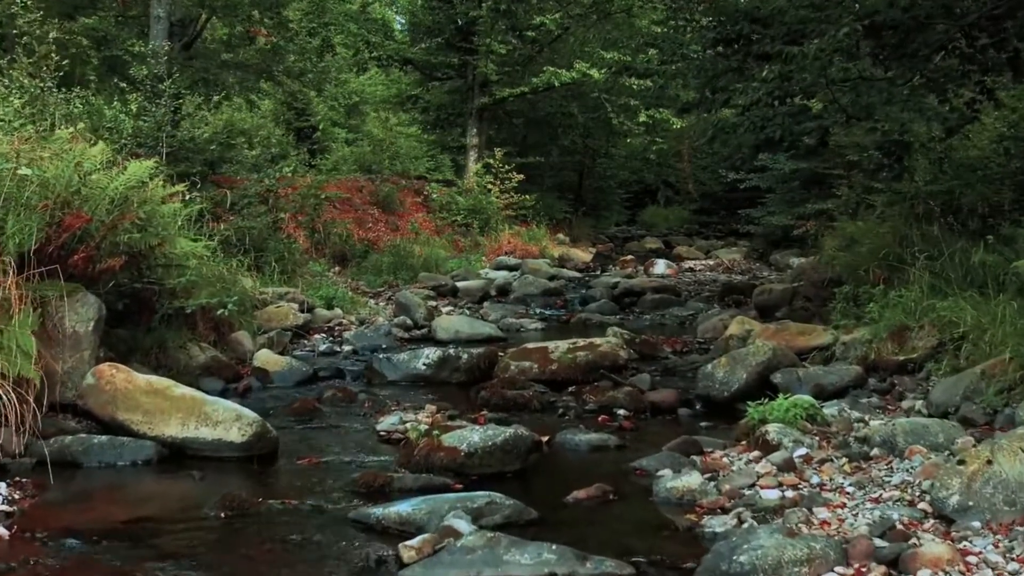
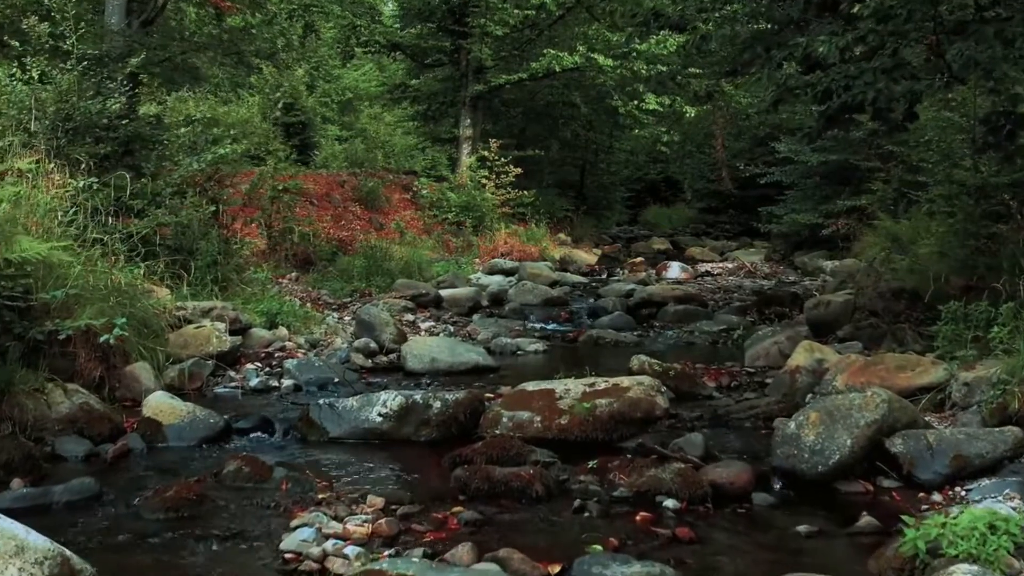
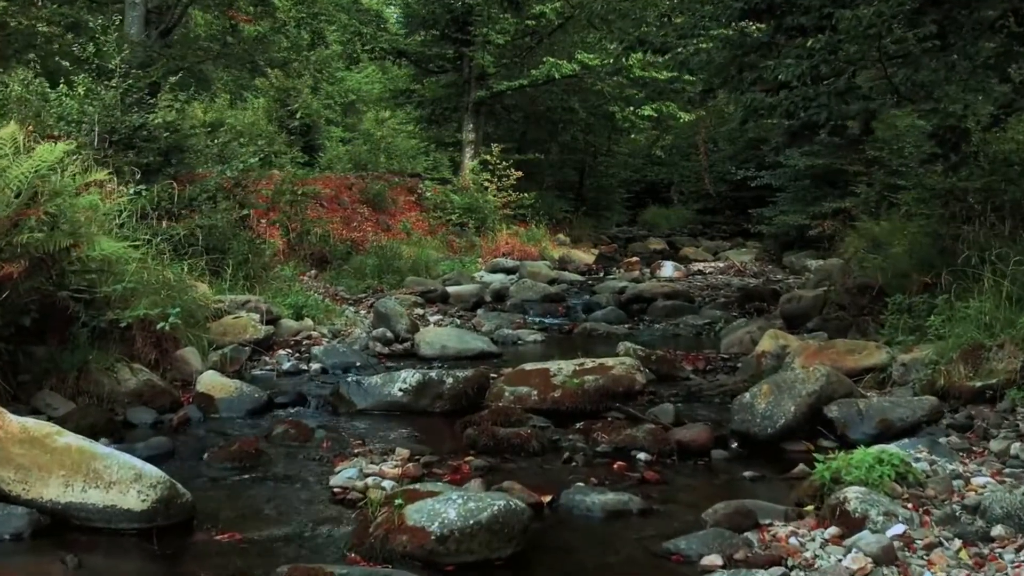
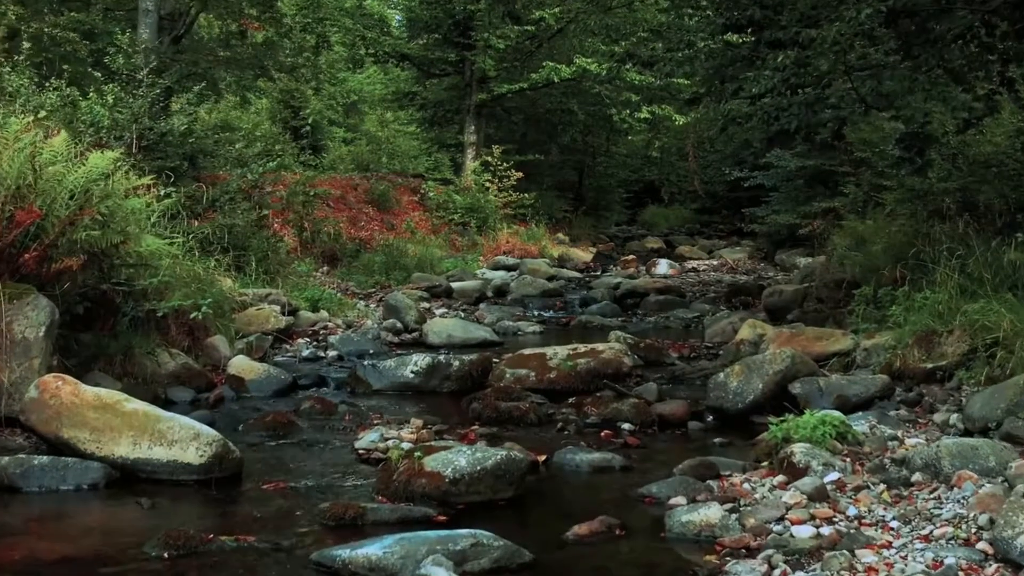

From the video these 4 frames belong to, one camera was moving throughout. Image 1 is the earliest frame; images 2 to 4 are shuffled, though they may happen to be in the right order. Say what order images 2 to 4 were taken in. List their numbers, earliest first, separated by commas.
4, 3, 2
